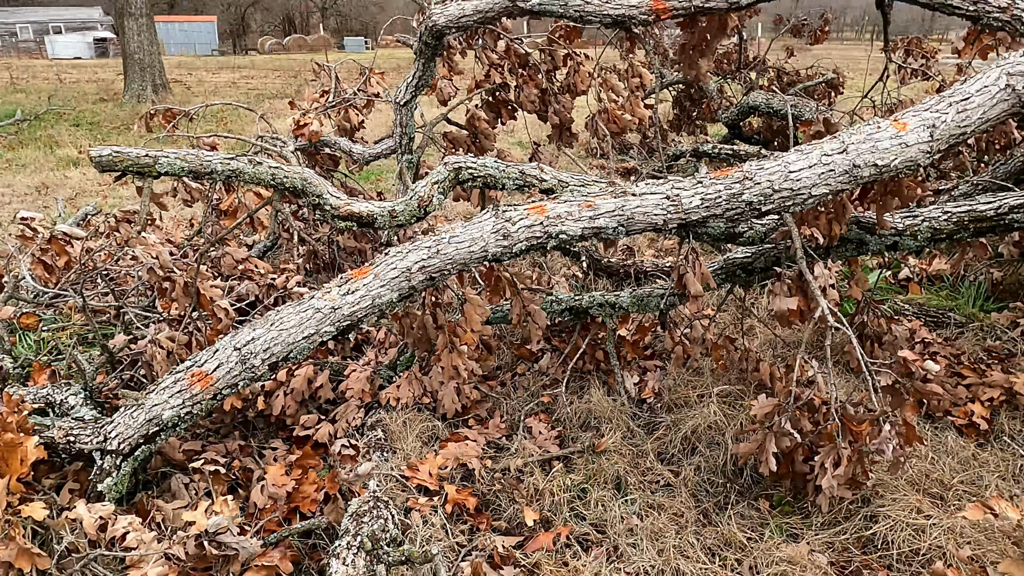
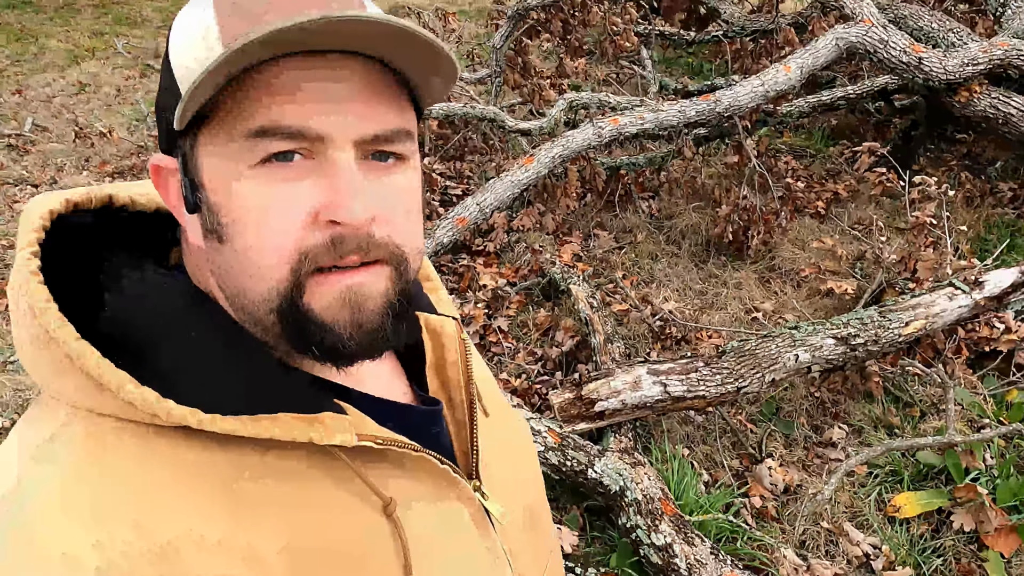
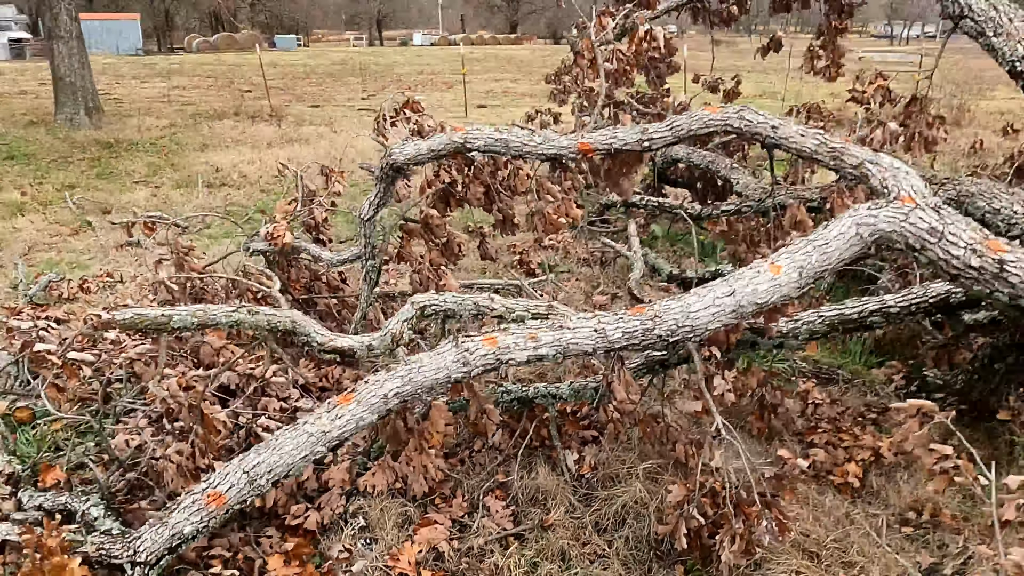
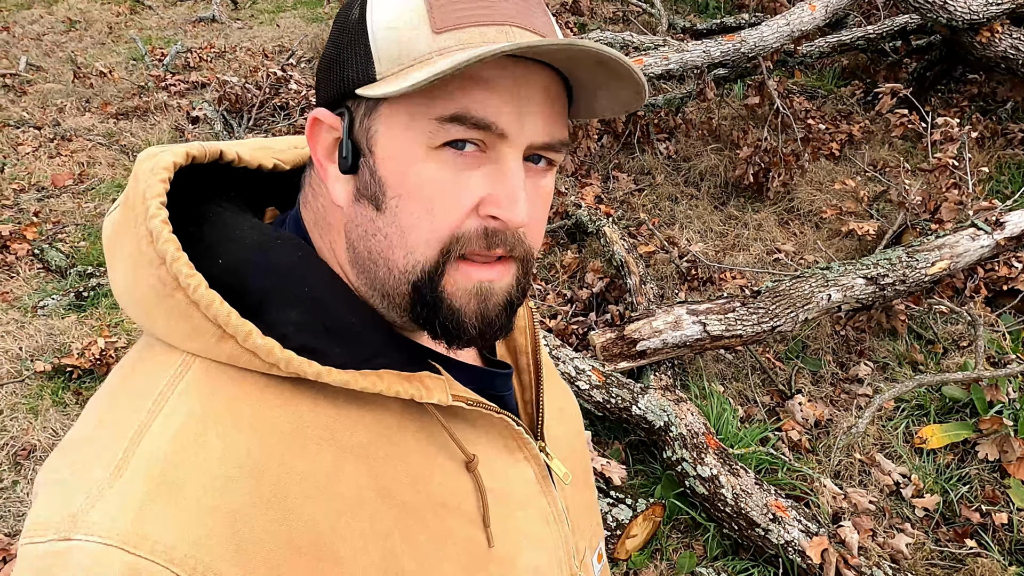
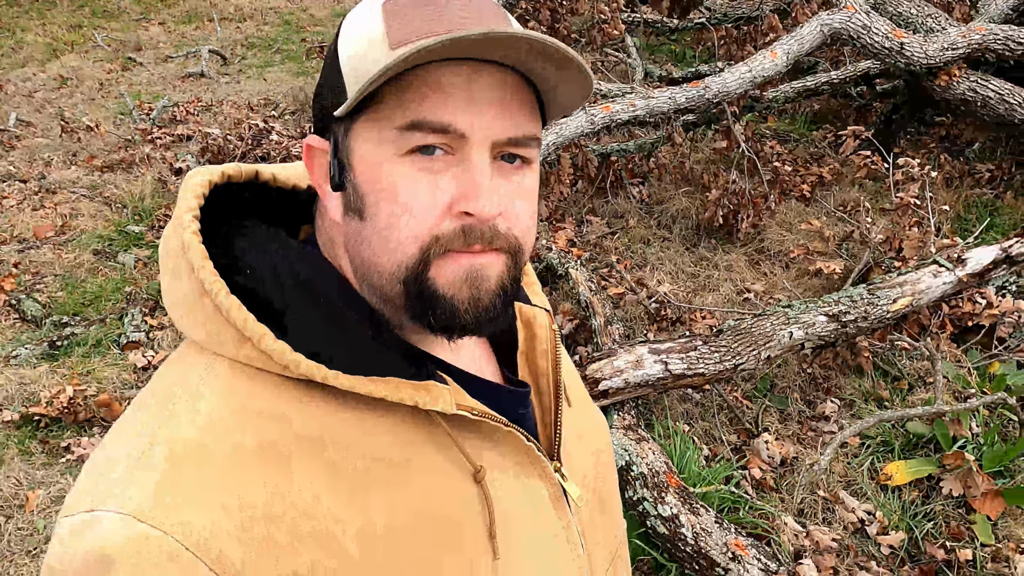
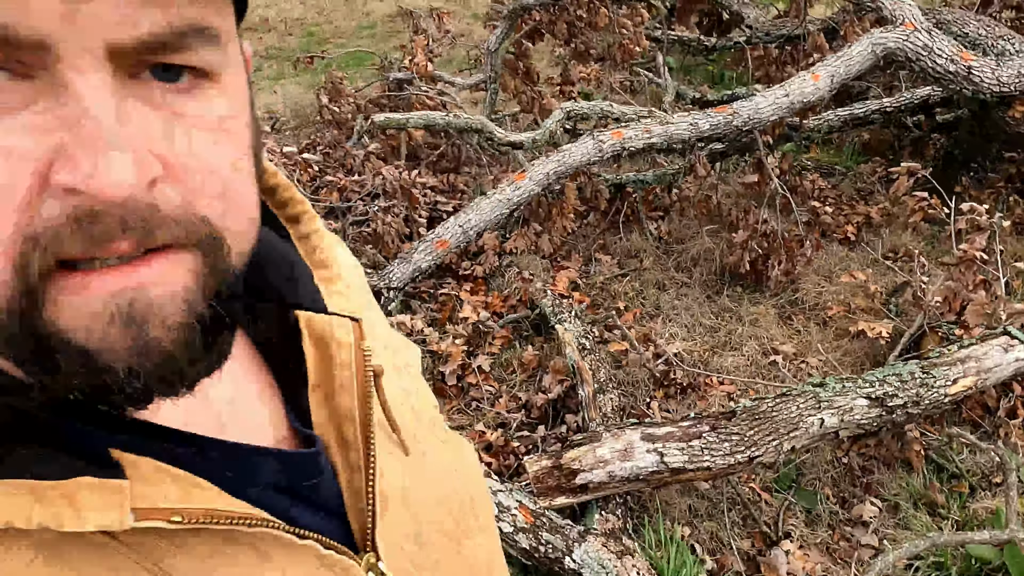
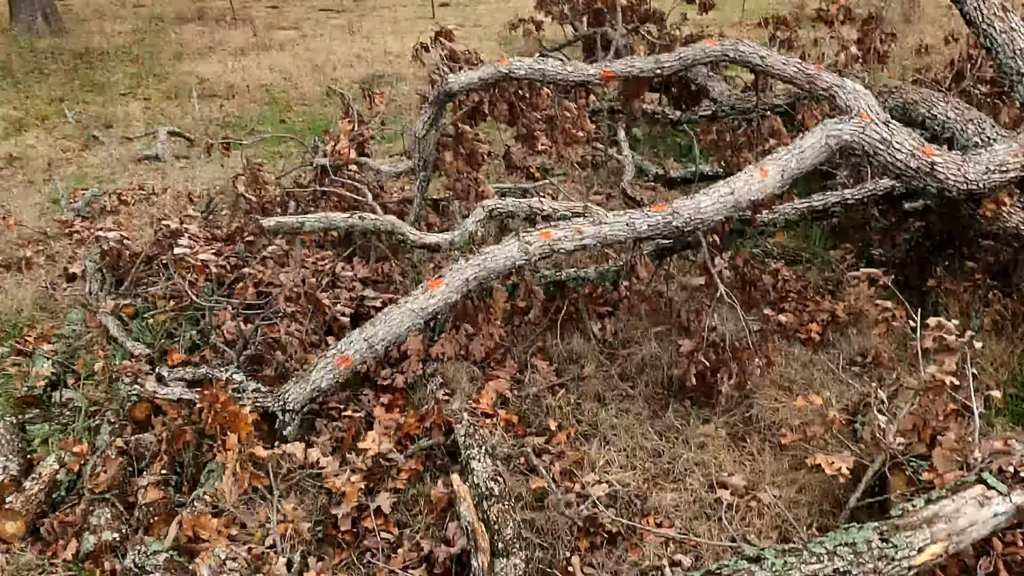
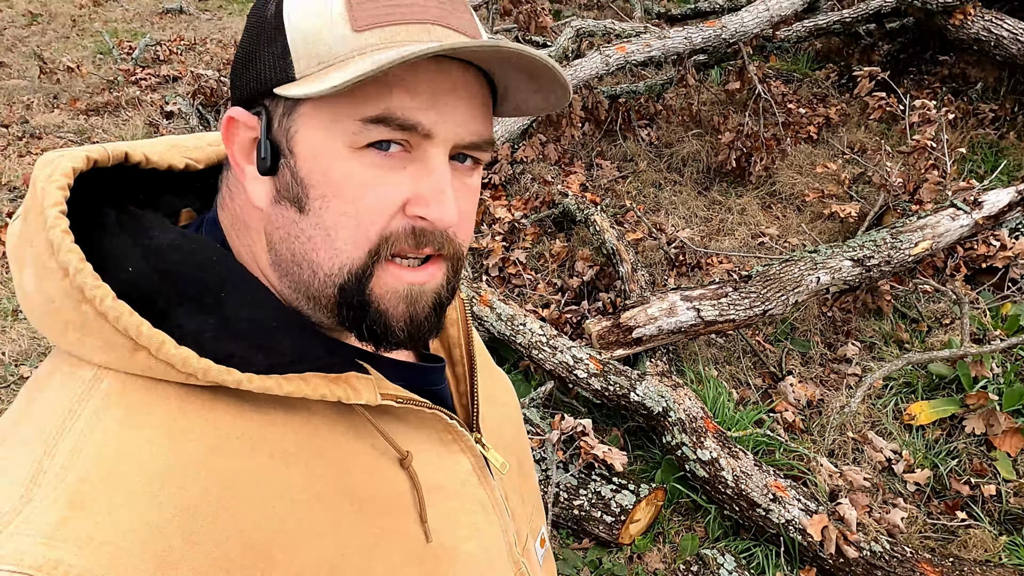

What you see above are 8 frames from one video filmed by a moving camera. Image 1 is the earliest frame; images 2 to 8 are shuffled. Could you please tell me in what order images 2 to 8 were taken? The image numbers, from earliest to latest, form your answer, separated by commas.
3, 7, 6, 2, 5, 4, 8
